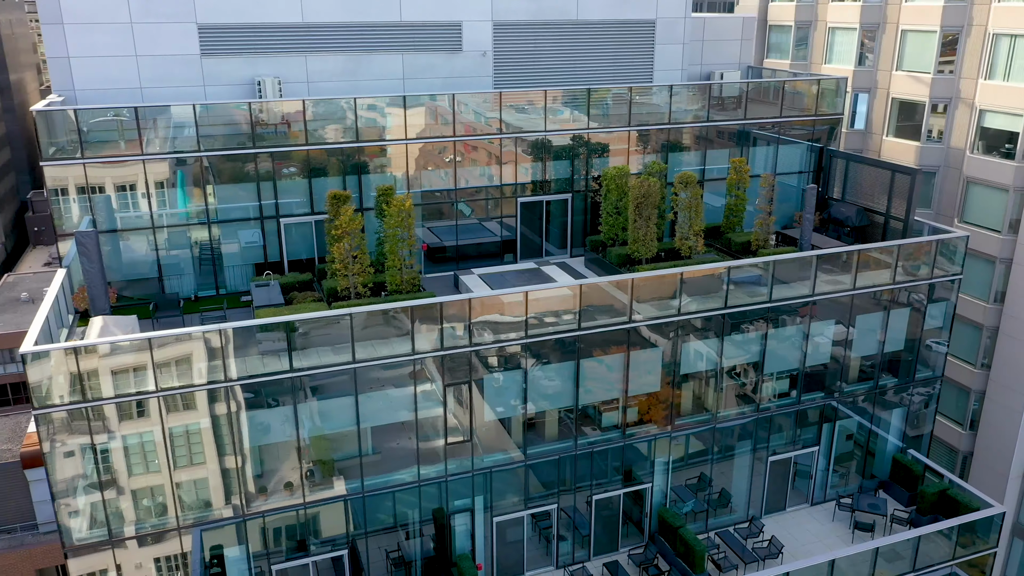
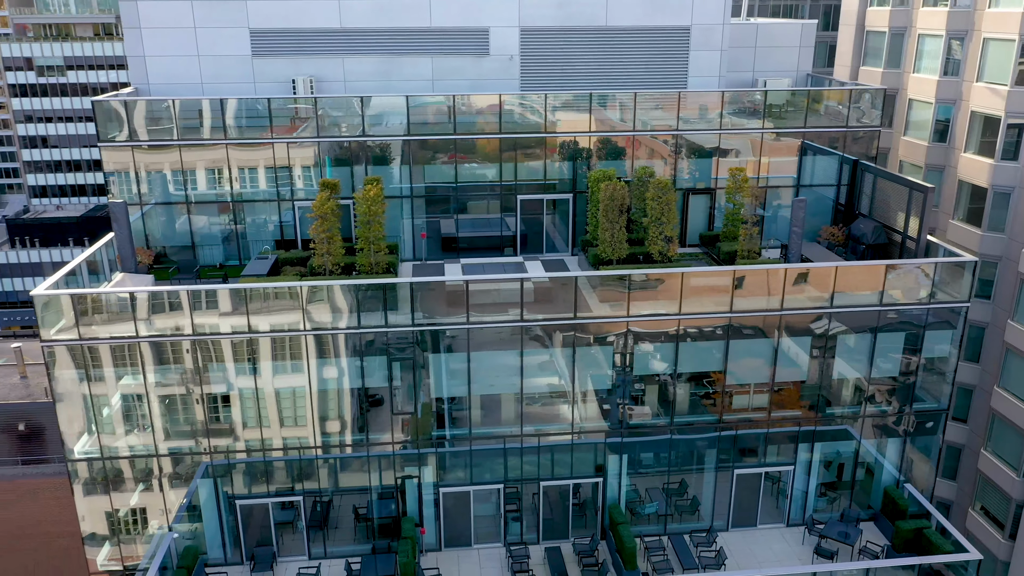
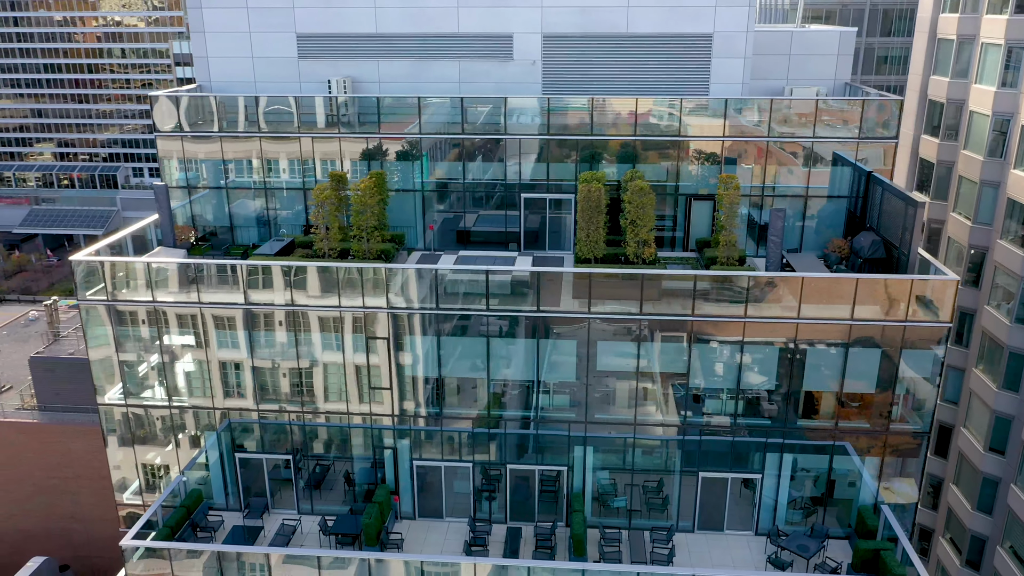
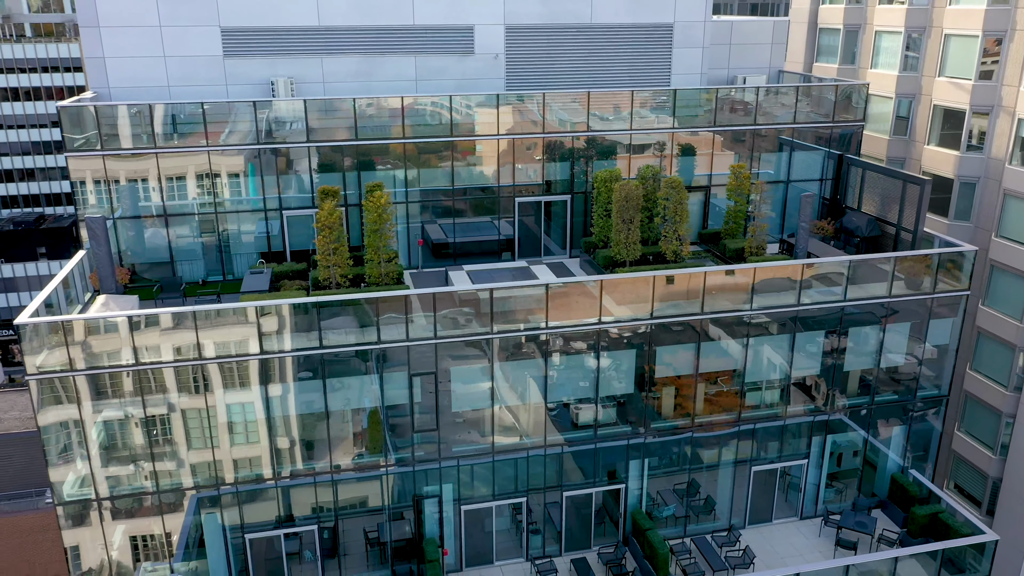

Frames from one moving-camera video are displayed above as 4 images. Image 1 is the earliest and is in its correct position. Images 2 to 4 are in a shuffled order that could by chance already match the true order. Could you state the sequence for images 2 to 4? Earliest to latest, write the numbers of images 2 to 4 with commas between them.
4, 2, 3
